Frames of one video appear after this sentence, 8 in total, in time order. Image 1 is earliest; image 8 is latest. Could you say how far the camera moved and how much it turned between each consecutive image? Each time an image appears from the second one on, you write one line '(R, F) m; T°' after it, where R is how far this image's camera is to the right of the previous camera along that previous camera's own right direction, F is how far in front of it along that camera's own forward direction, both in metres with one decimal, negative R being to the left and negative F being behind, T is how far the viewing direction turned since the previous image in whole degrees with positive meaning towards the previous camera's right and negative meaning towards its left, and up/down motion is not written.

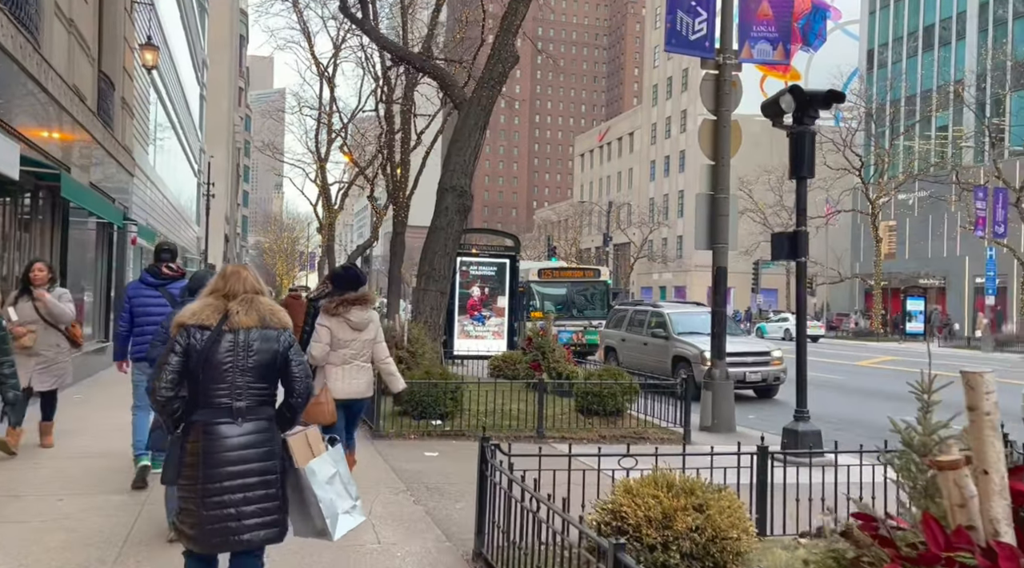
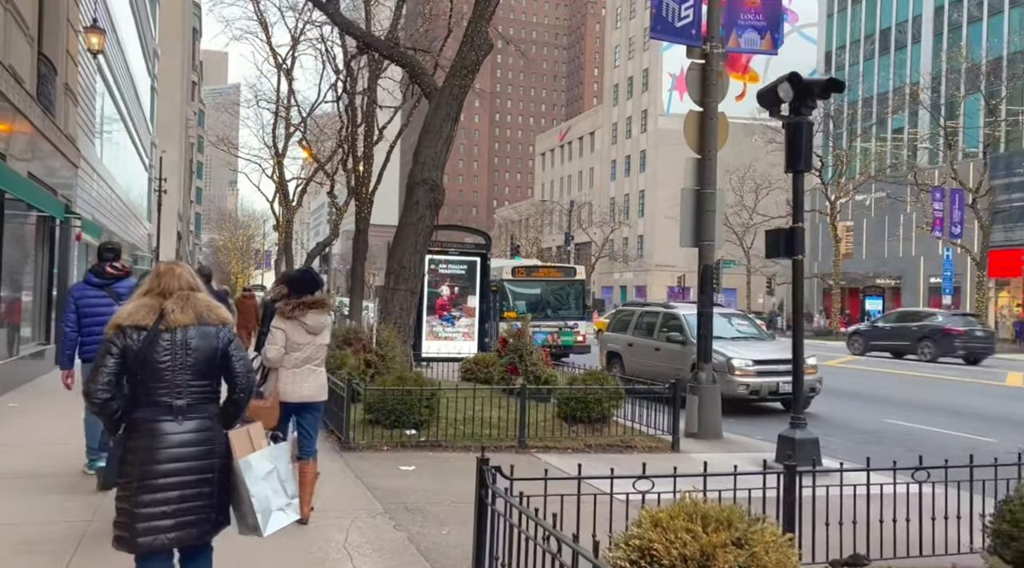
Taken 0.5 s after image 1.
(-0.2, +0.7) m; +3°
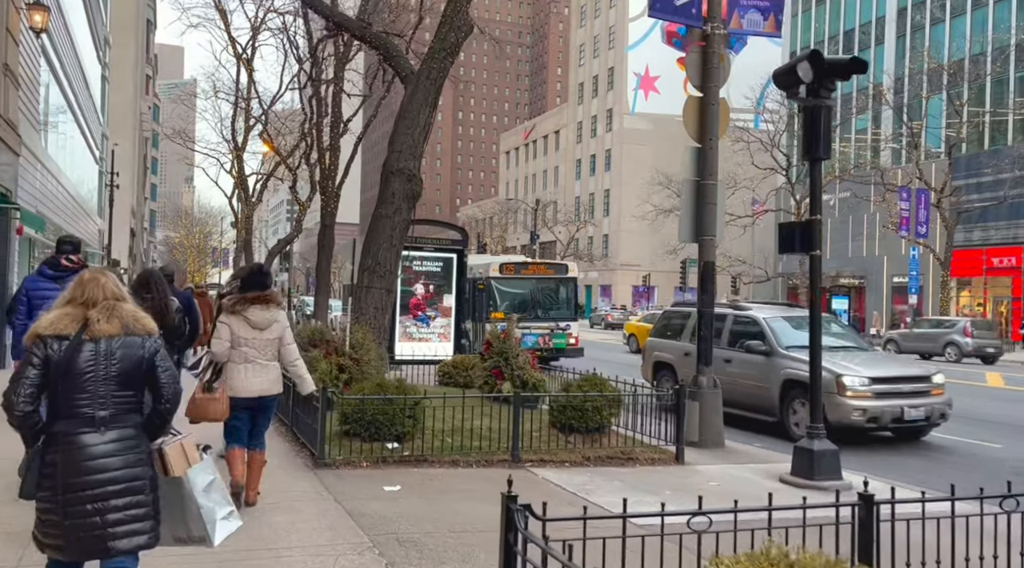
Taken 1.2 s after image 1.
(-0.3, +0.9) m; +2°
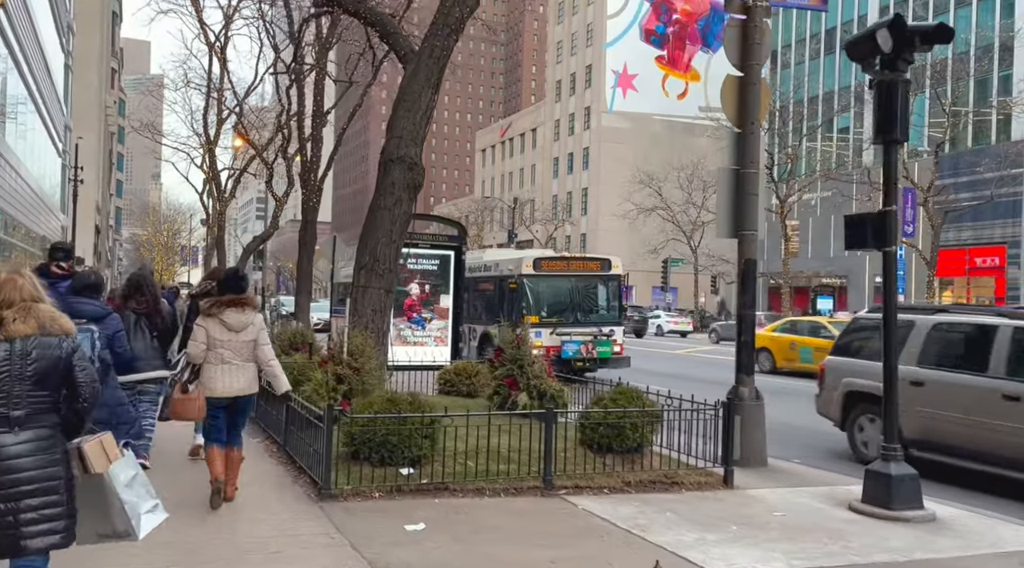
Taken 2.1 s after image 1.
(-0.5, +1.2) m; +2°
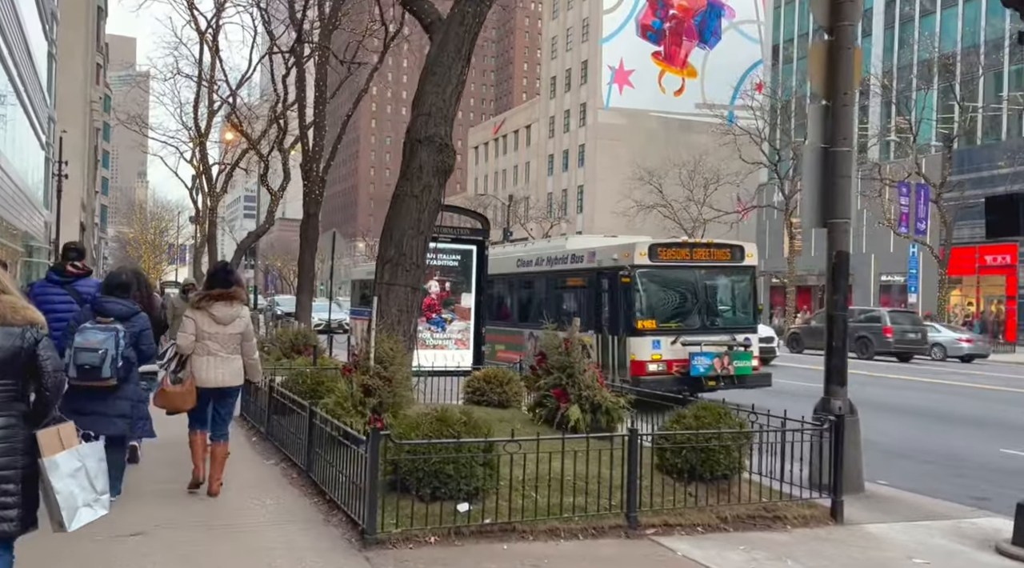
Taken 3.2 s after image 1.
(-0.6, +1.3) m; +1°
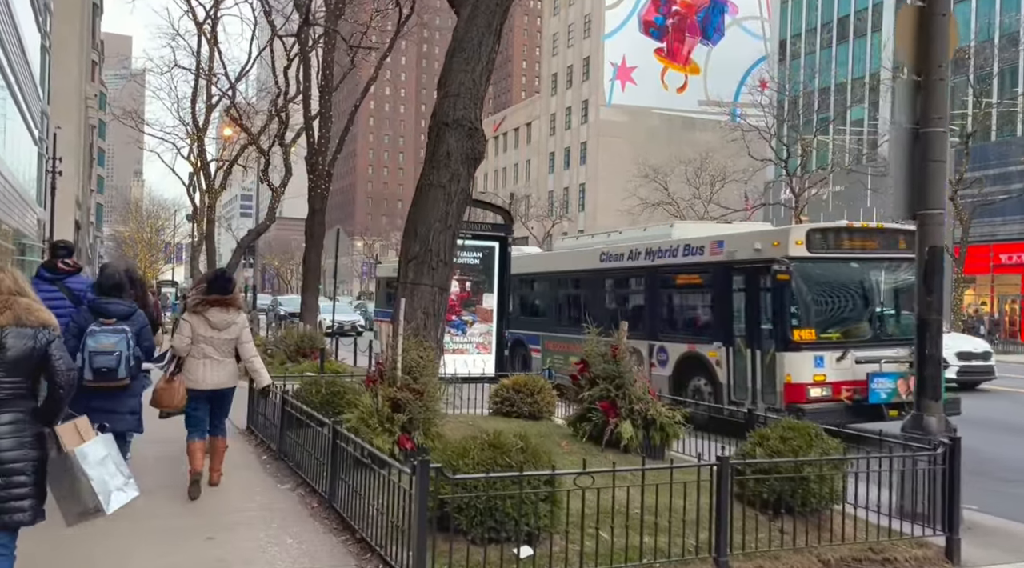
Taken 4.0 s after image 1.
(-0.4, +1.0) m; 0°
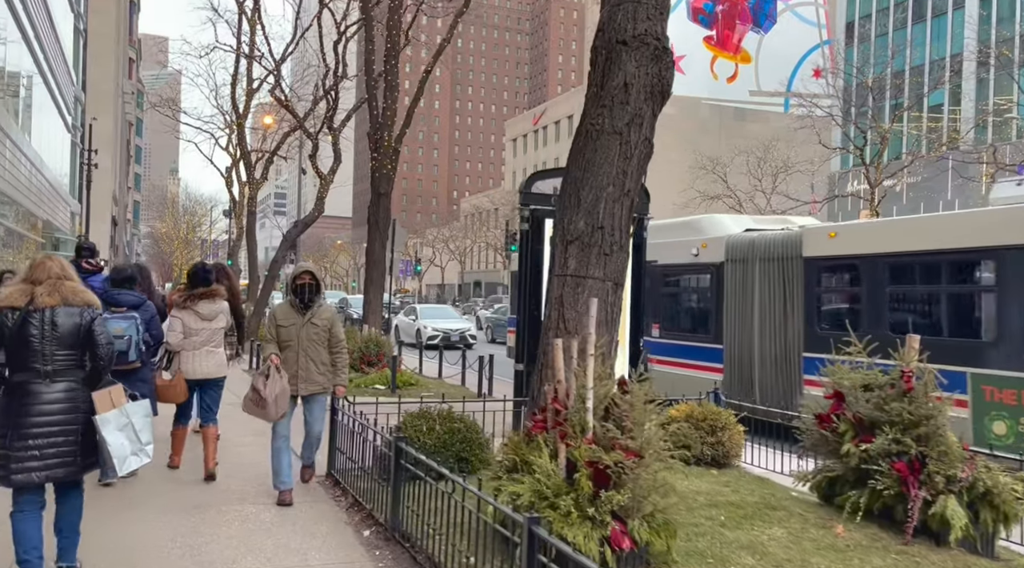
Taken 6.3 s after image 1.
(-1.2, +2.9) m; -2°
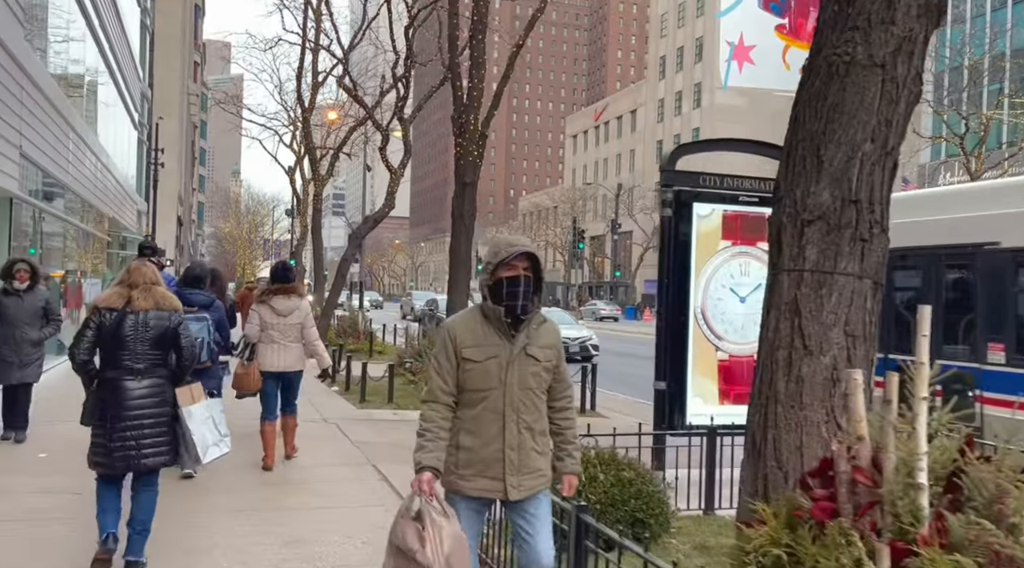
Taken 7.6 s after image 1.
(-0.7, +1.8) m; -4°
